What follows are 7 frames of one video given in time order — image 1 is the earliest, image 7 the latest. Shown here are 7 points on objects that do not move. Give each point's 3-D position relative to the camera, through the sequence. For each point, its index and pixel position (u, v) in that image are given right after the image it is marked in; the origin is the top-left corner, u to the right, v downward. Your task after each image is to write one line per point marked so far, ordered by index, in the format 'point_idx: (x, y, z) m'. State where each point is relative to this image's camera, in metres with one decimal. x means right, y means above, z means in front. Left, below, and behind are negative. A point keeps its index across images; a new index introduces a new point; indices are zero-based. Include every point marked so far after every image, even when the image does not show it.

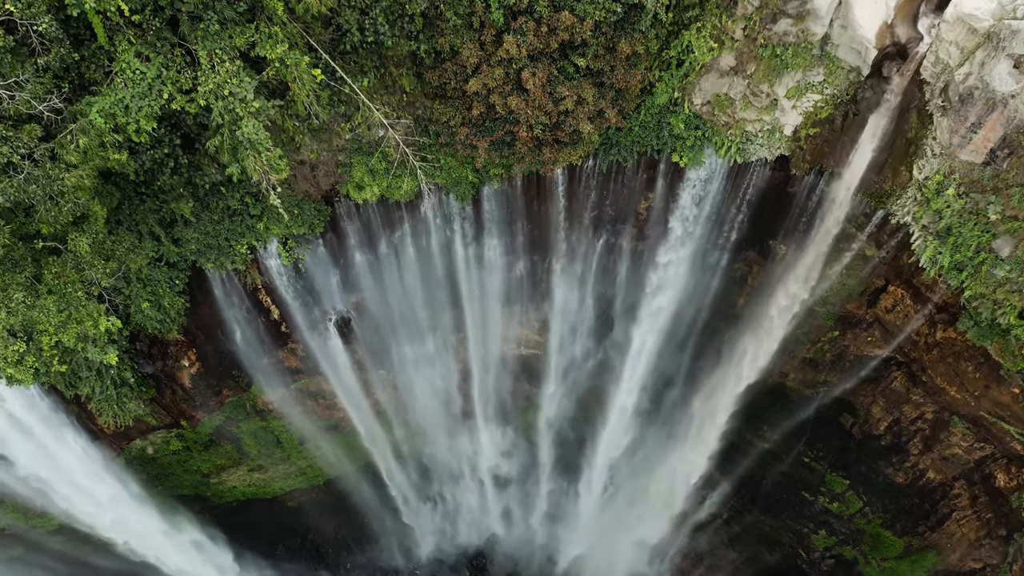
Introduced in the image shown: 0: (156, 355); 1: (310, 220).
0: (-6.5, -1.2, +10.7) m
1: (-3.3, +1.2, +9.5) m
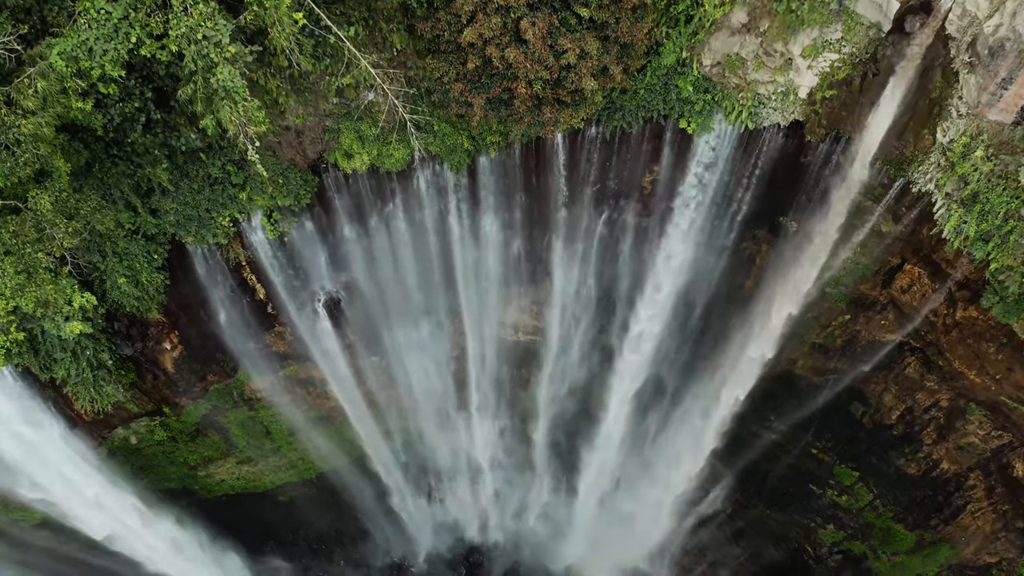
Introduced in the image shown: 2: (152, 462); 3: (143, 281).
0: (-6.5, -0.8, +10.2) m
1: (-3.3, +1.5, +9.0) m
2: (-7.4, -3.7, +12.3) m
3: (-6.0, +0.2, +9.5) m
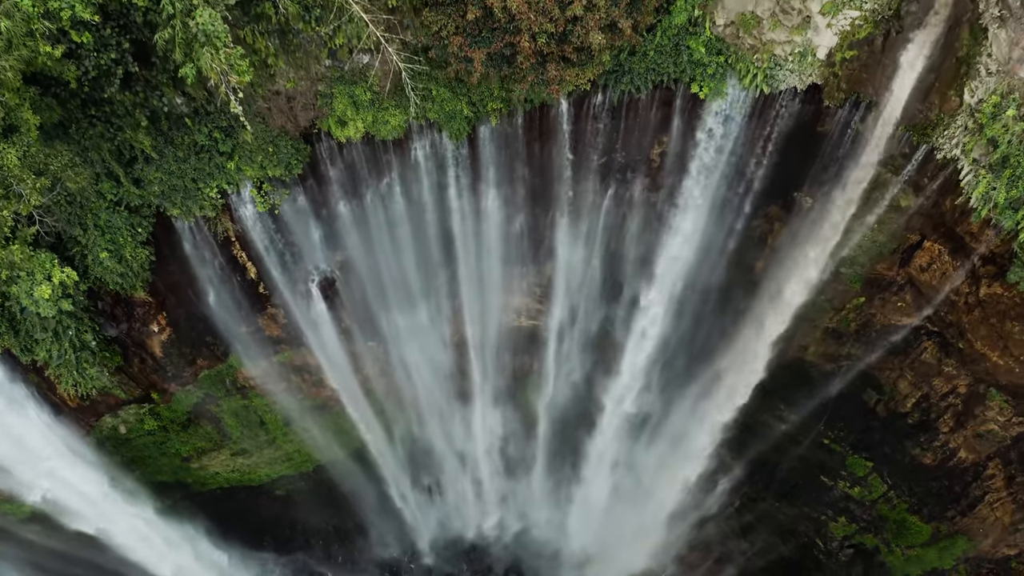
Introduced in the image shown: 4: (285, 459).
0: (-6.5, -0.5, +9.8) m
1: (-3.3, +1.9, +8.6) m
2: (-7.4, -3.4, +11.9) m
3: (-5.9, +0.5, +9.1) m
4: (-4.9, -3.8, +12.8) m
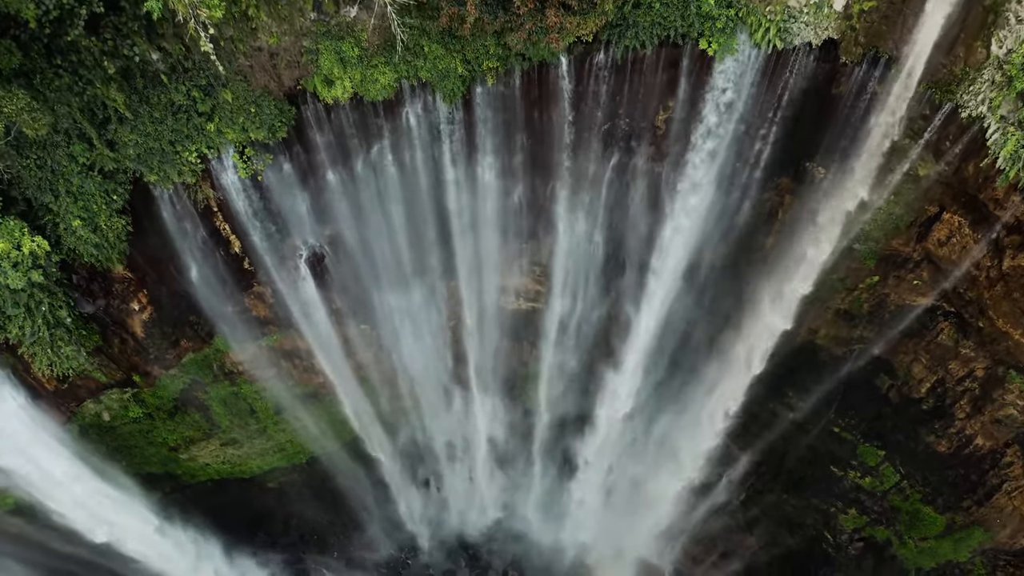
0: (-6.5, -0.1, +9.3) m
1: (-3.3, +2.3, +8.1) m
2: (-7.4, -3.0, +11.4) m
3: (-6.0, +0.9, +8.6) m
4: (-4.9, -3.4, +12.3) m
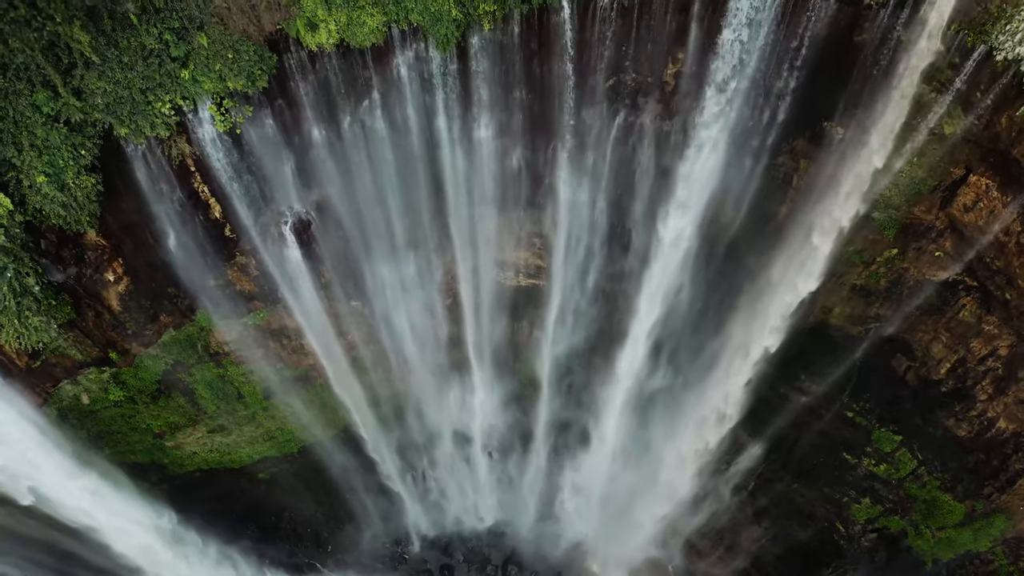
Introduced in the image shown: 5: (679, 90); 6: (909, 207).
0: (-6.5, +0.4, +8.8) m
1: (-3.3, +2.8, +7.6) m
2: (-7.4, -2.5, +10.9) m
3: (-6.0, +1.4, +8.0) m
4: (-4.9, -2.9, +11.8) m
5: (+2.4, +2.8, +8.5) m
6: (+5.7, +1.2, +8.5) m
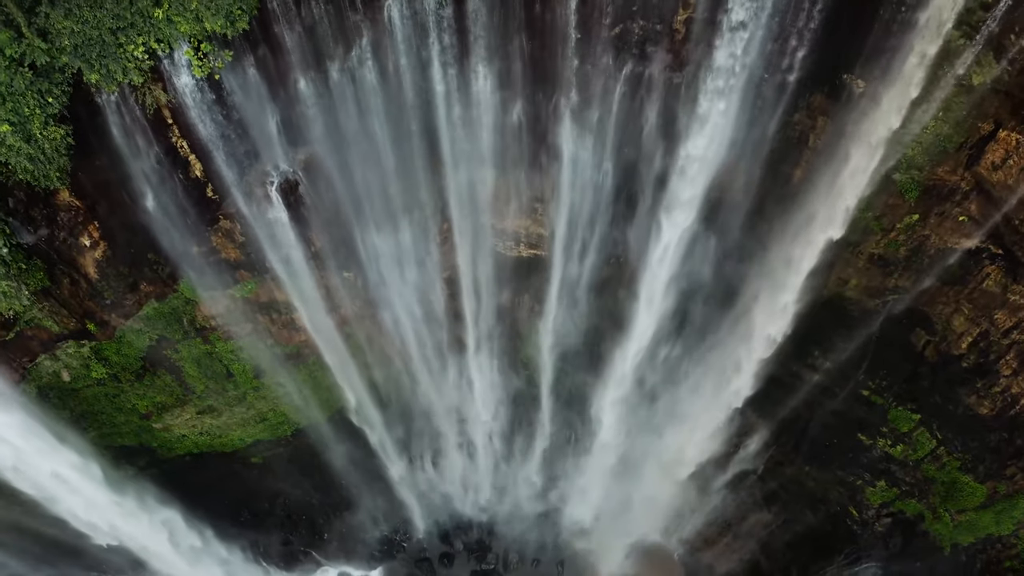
0: (-6.5, +0.9, +8.2) m
1: (-3.4, +3.2, +7.0) m
2: (-7.4, -2.0, +10.4) m
3: (-6.0, +1.9, +7.5) m
4: (-4.9, -2.4, +11.3) m
5: (+2.4, +3.4, +7.9) m
6: (+5.7, +1.7, +7.9) m
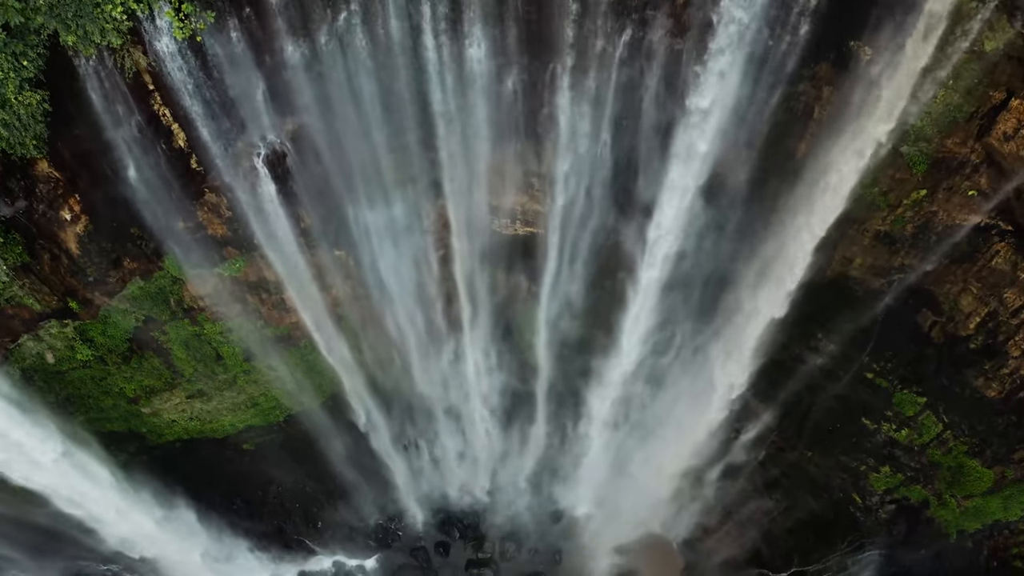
0: (-6.6, +1.2, +8.0) m
1: (-3.4, +3.6, +6.7) m
2: (-7.5, -1.7, +10.1) m
3: (-6.1, +2.2, +7.2) m
4: (-5.0, -2.0, +11.0) m
5: (+2.3, +3.7, +7.6) m
6: (+5.6, +2.1, +7.7) m
